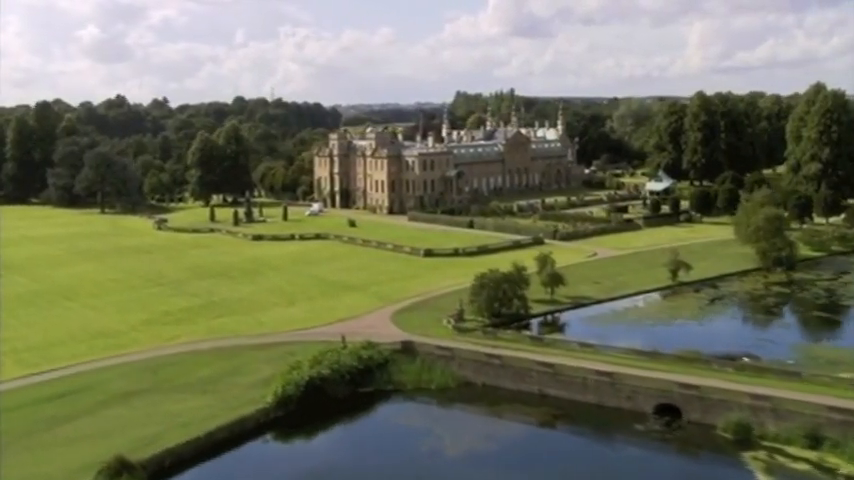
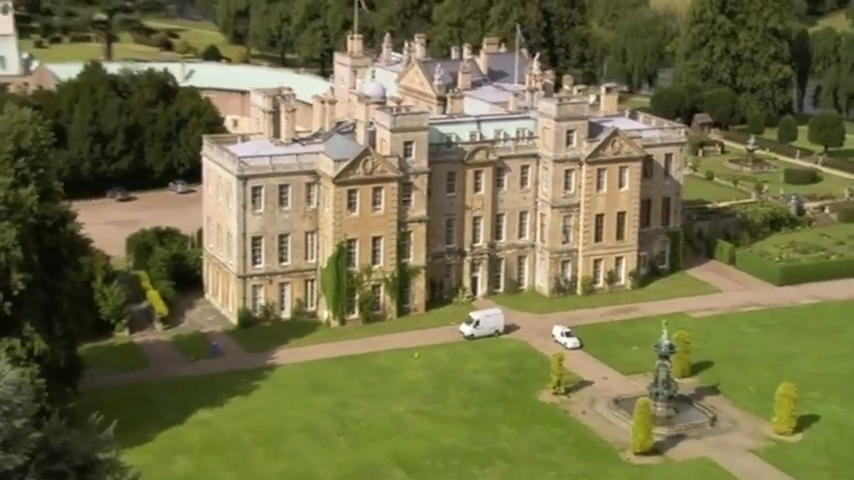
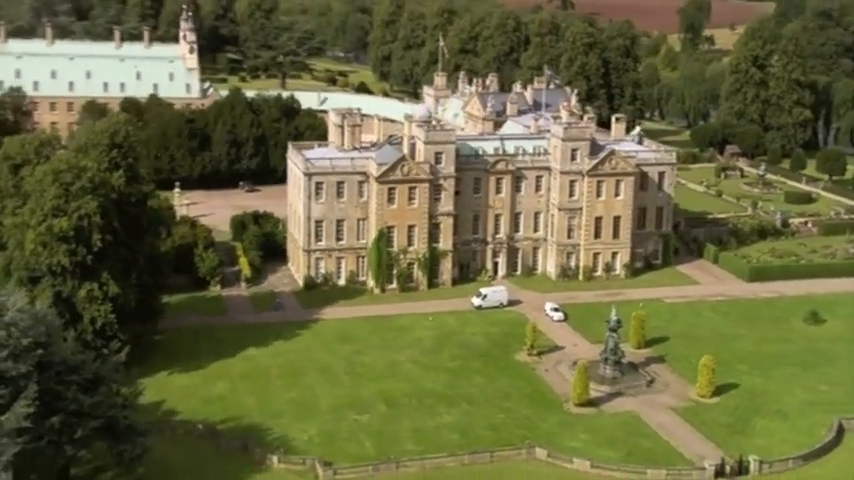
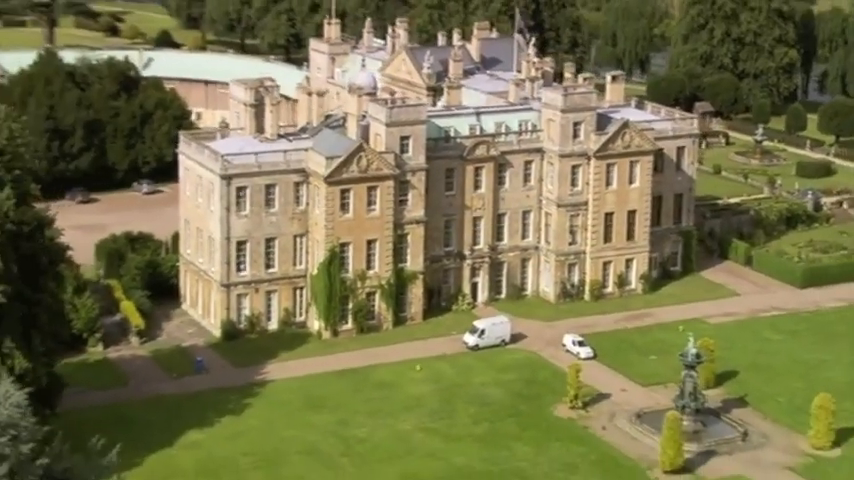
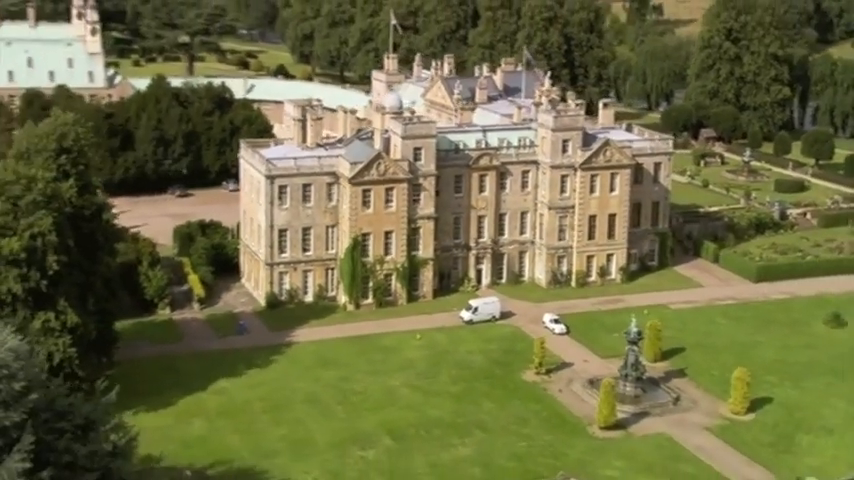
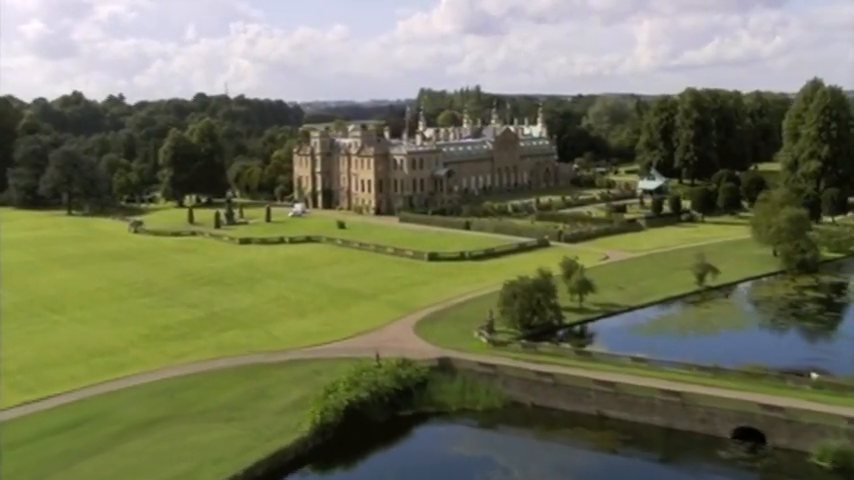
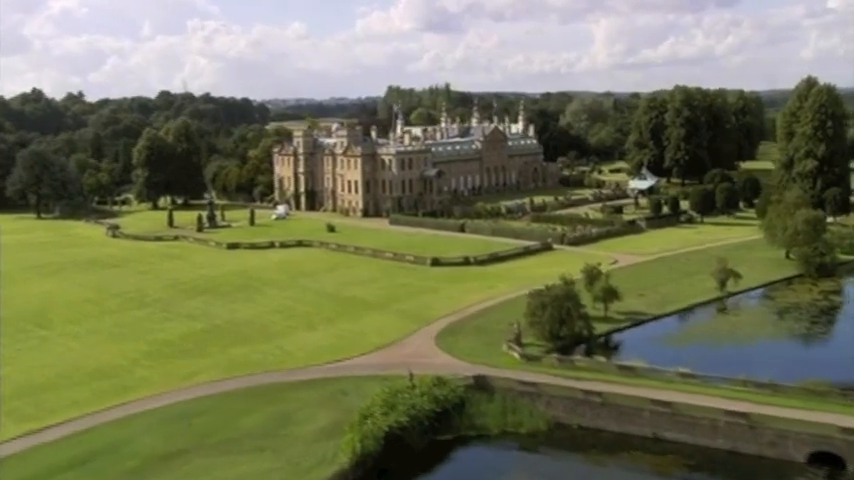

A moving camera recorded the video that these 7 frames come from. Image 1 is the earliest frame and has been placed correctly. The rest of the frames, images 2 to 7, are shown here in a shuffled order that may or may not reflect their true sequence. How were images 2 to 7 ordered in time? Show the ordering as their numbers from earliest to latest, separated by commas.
6, 7, 4, 2, 5, 3
